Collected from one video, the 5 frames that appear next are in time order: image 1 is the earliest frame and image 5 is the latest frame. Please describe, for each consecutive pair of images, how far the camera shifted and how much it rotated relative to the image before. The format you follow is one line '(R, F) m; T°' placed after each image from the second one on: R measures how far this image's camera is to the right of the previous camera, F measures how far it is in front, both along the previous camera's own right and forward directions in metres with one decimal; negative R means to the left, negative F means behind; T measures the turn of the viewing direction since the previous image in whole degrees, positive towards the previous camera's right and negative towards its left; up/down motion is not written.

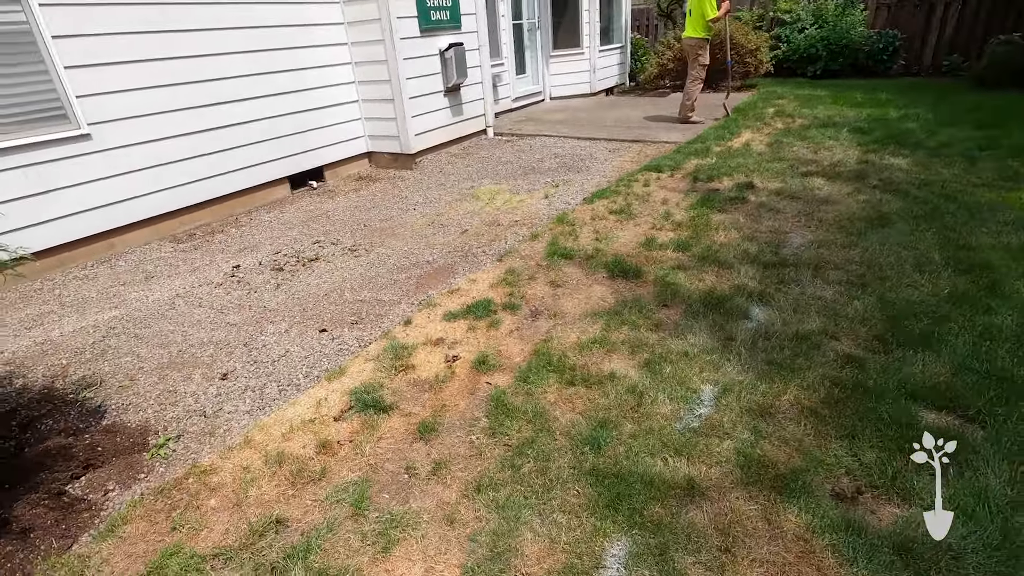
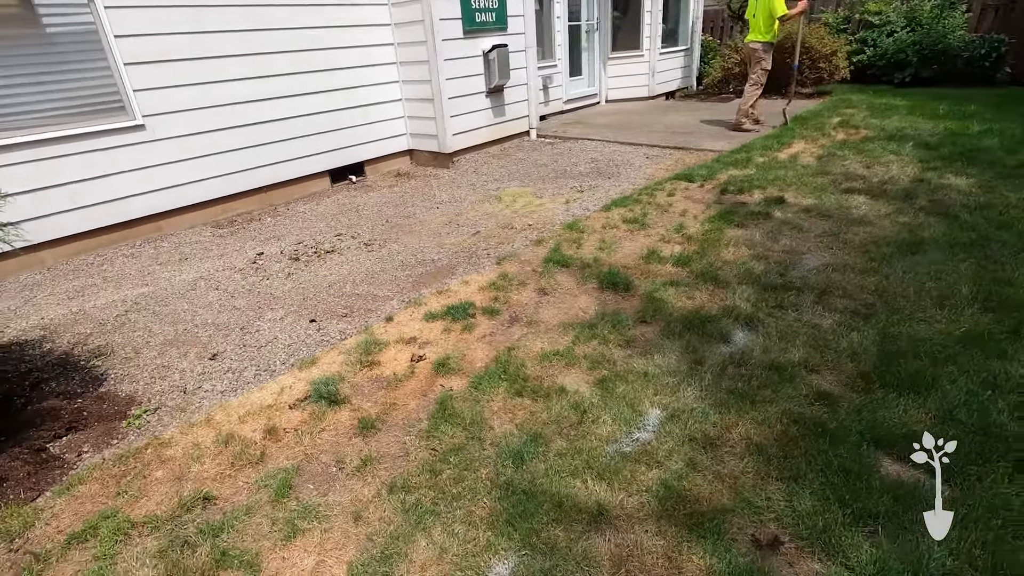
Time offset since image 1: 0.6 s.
(+0.5, 0.0) m; -7°
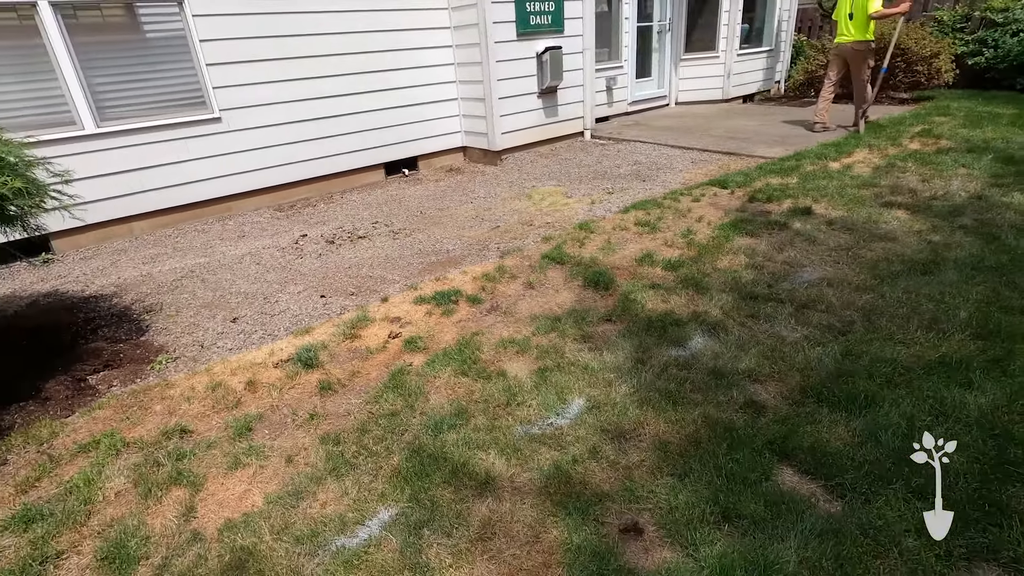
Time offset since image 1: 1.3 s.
(+0.6, -0.1) m; -9°
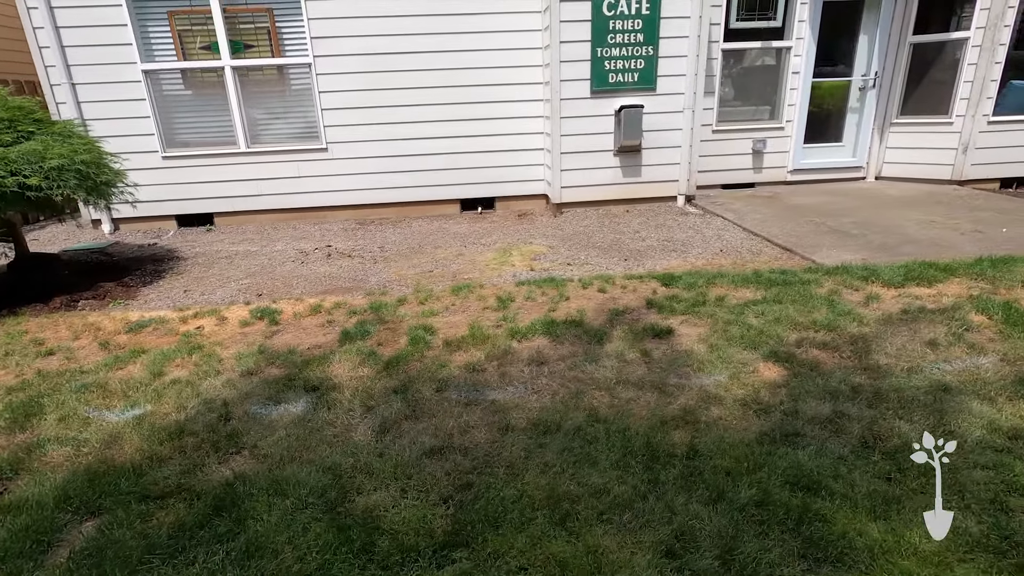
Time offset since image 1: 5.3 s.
(+3.1, +0.8) m; -32°
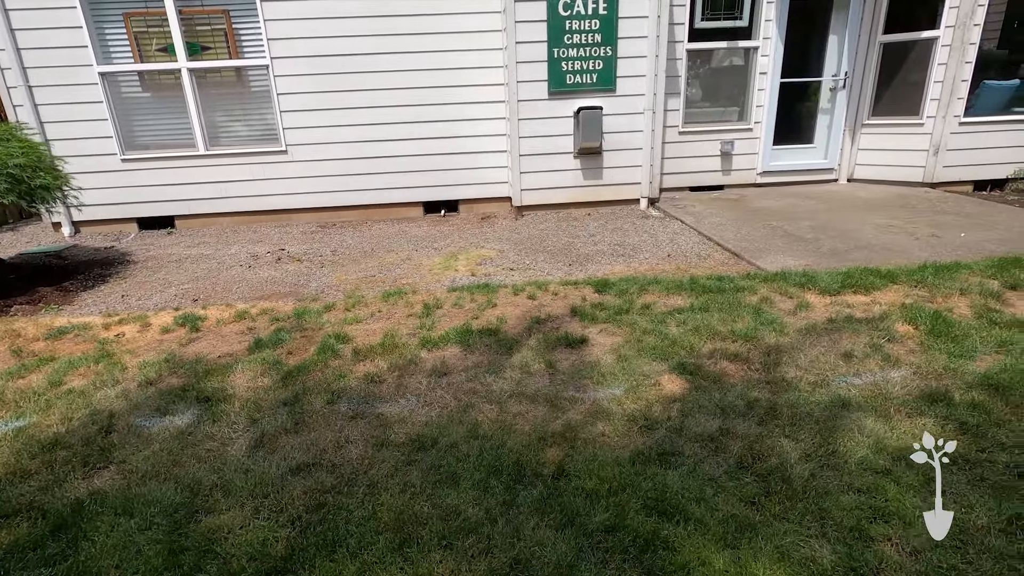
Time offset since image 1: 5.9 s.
(+0.6, +0.1) m; -1°
